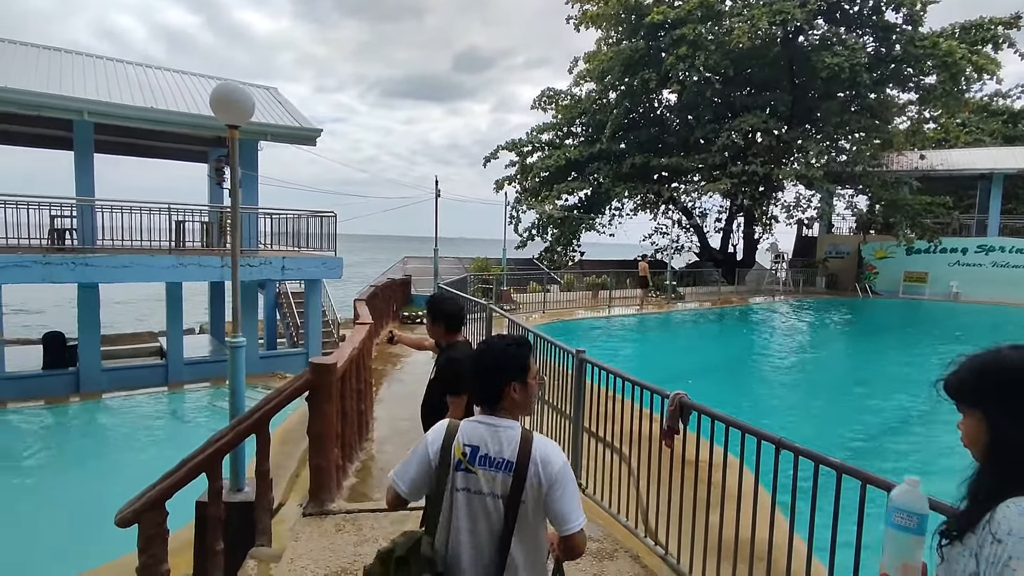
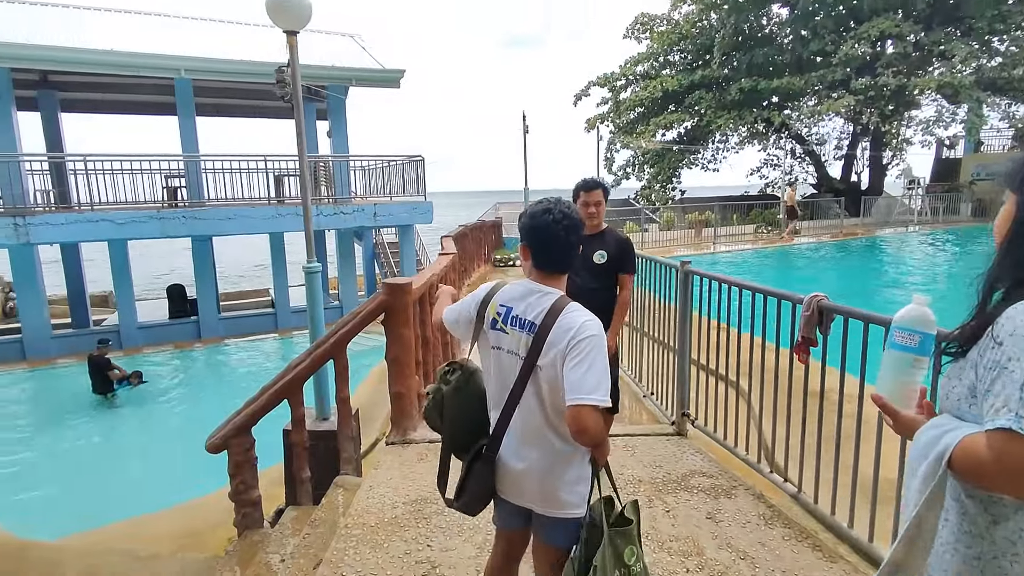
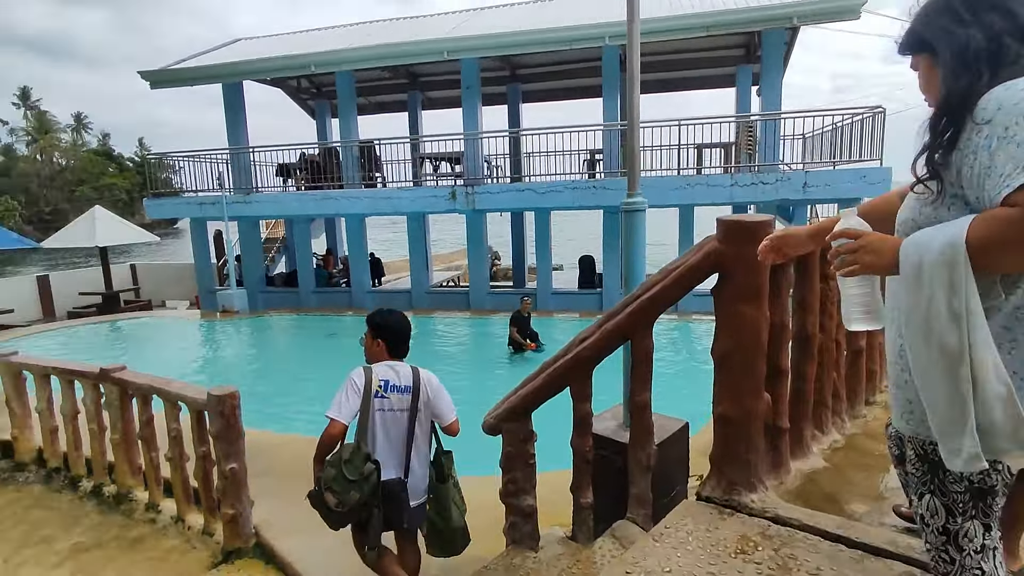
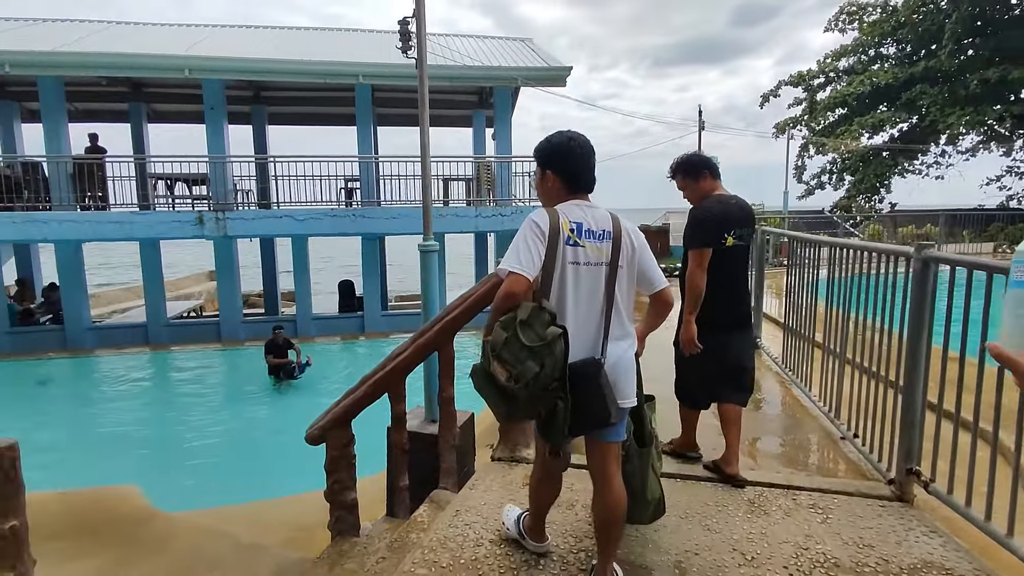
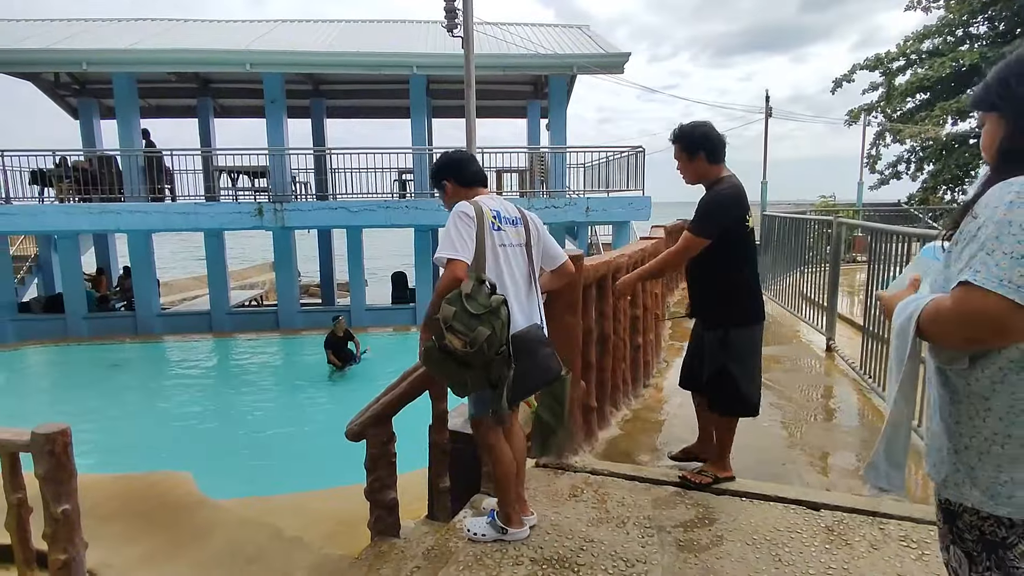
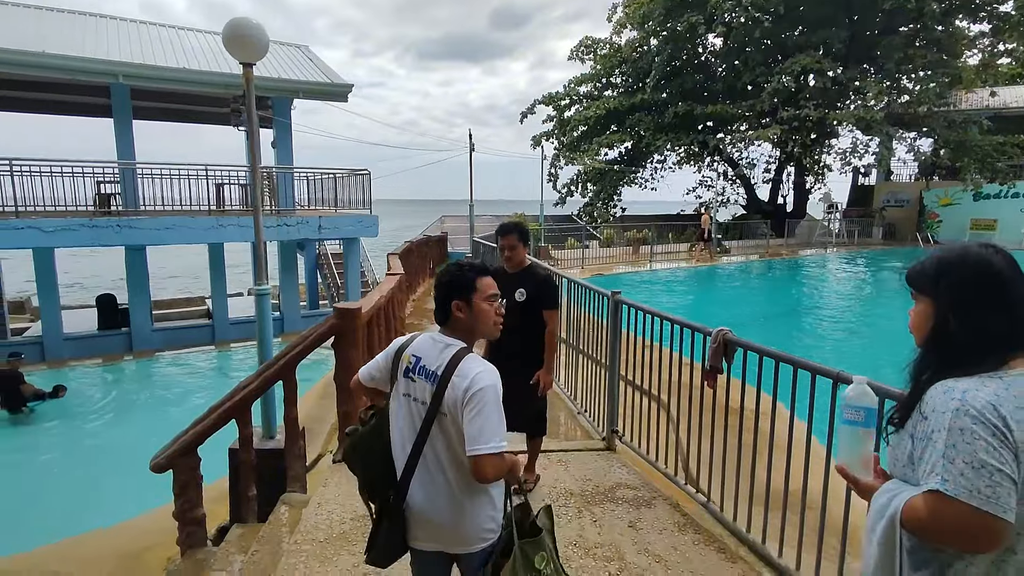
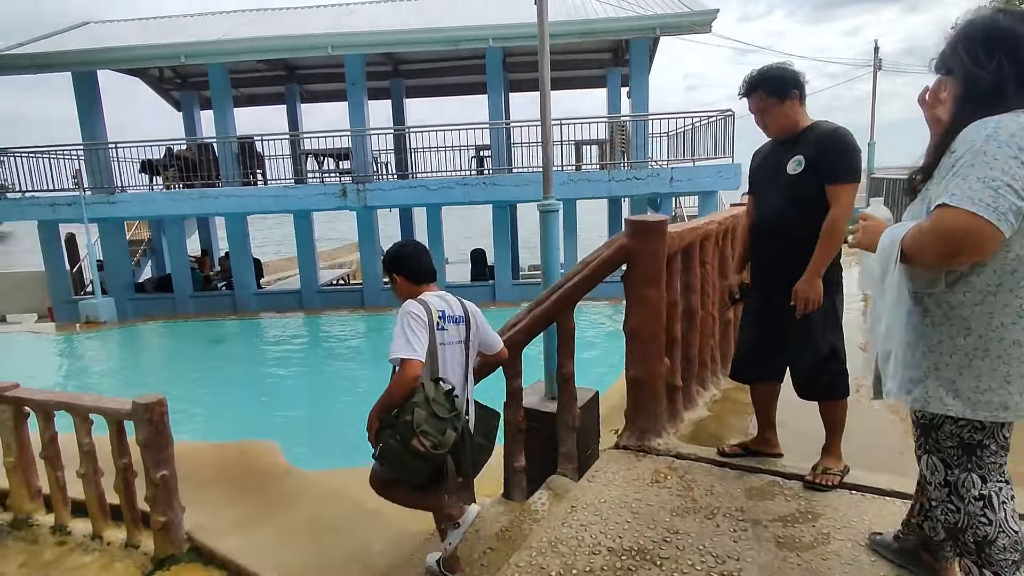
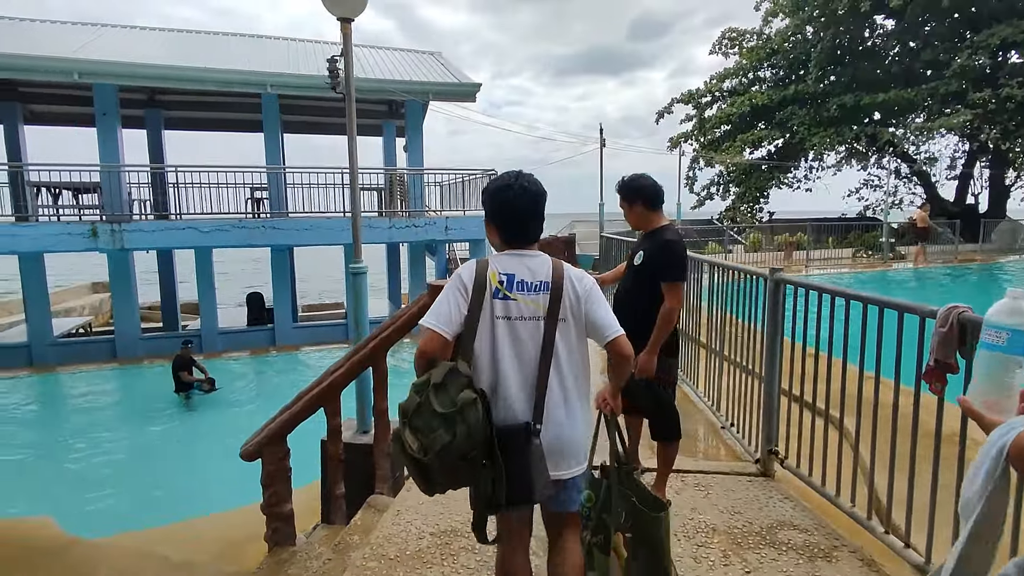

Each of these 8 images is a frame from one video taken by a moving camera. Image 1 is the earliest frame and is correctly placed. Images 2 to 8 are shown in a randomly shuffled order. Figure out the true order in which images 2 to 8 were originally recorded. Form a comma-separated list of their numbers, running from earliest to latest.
6, 2, 8, 4, 5, 7, 3
